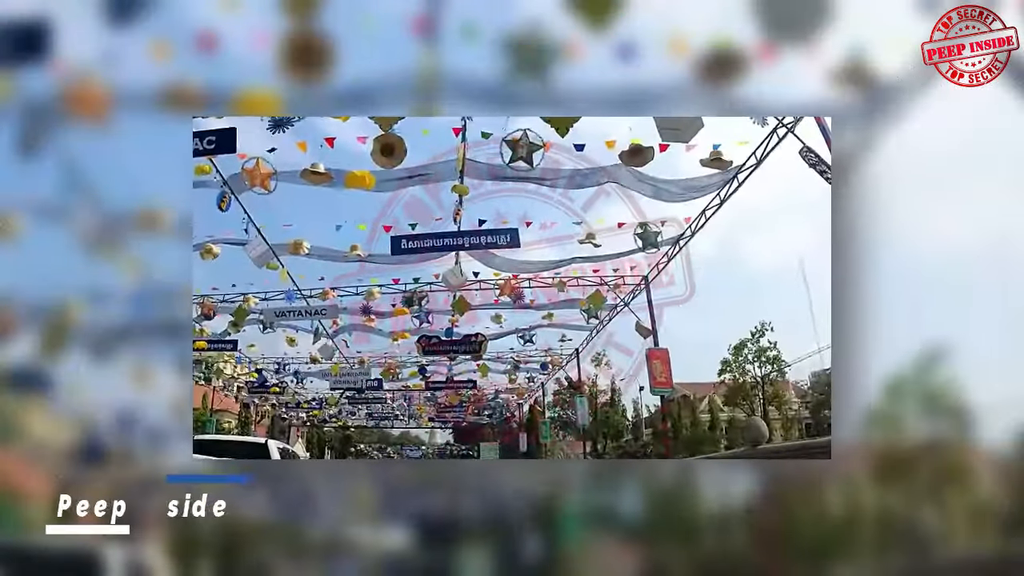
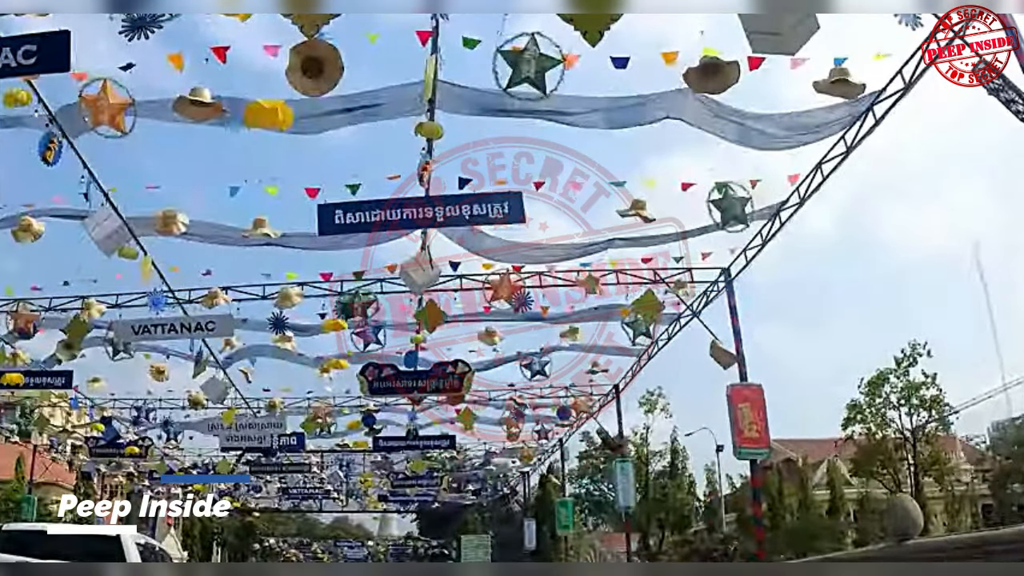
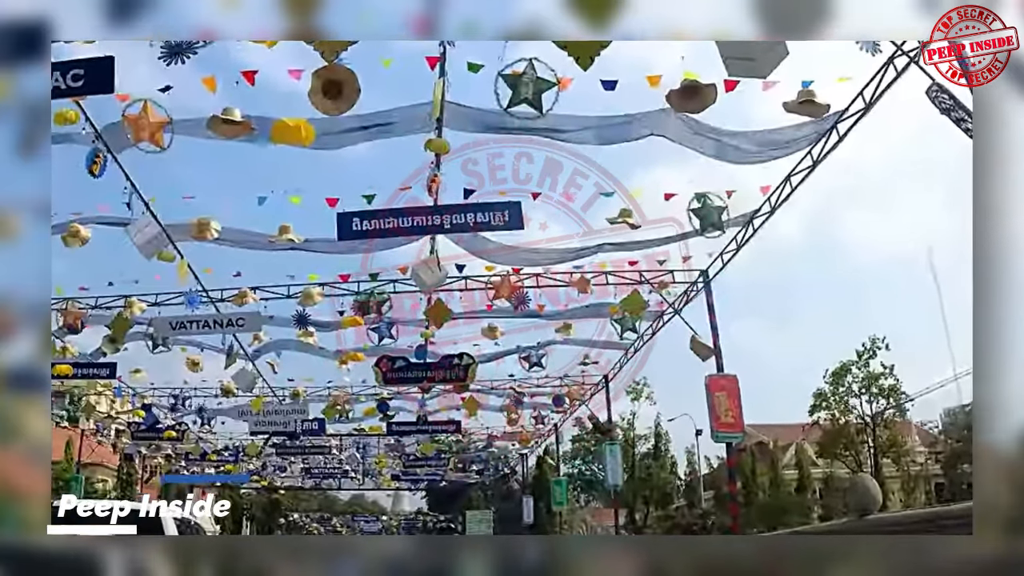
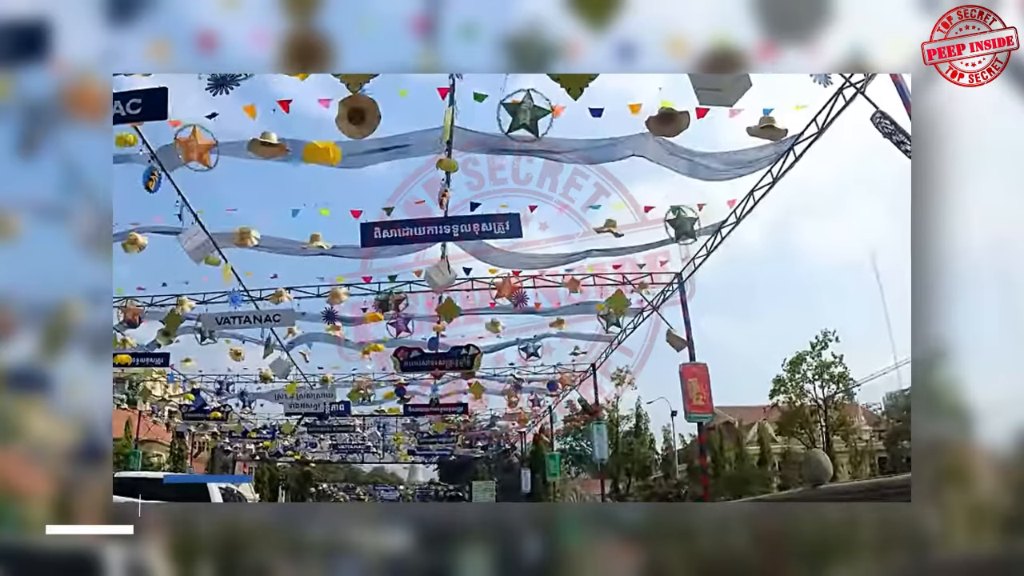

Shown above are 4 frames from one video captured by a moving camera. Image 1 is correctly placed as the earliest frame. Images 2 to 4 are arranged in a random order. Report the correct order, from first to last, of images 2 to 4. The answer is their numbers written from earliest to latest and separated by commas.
4, 3, 2
